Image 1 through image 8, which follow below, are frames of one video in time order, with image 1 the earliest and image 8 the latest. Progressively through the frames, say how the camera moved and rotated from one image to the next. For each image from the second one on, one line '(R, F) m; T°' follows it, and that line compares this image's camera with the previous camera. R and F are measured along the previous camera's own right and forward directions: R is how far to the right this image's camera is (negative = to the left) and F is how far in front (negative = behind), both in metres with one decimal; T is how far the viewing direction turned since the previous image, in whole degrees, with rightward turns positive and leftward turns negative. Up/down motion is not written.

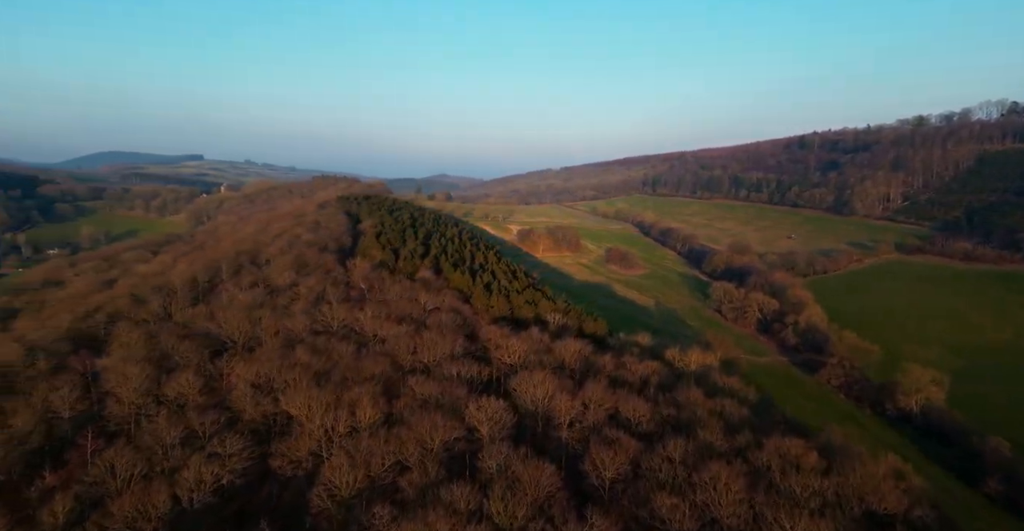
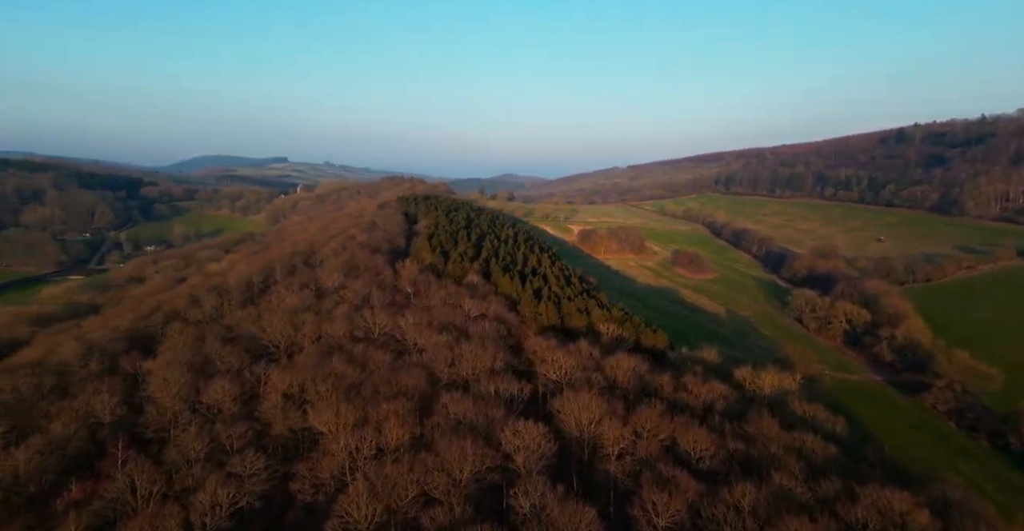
(+1.1, +2.9) m; -7°
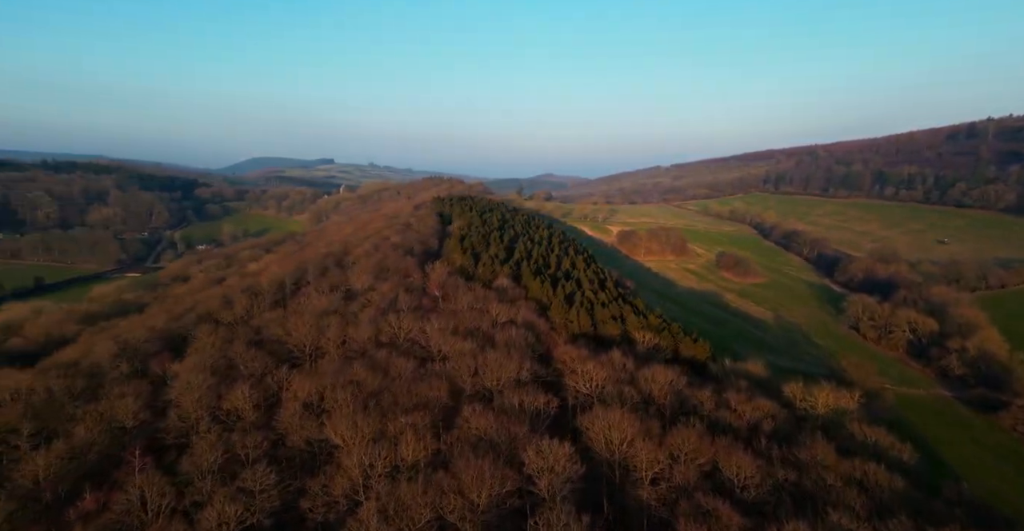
(+0.6, +1.8) m; -4°
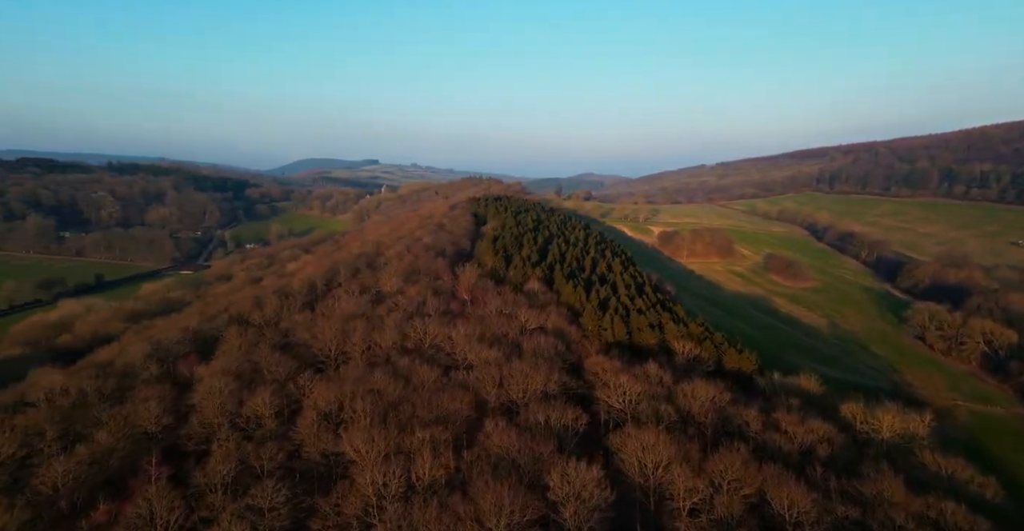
(+0.6, +1.7) m; -4°
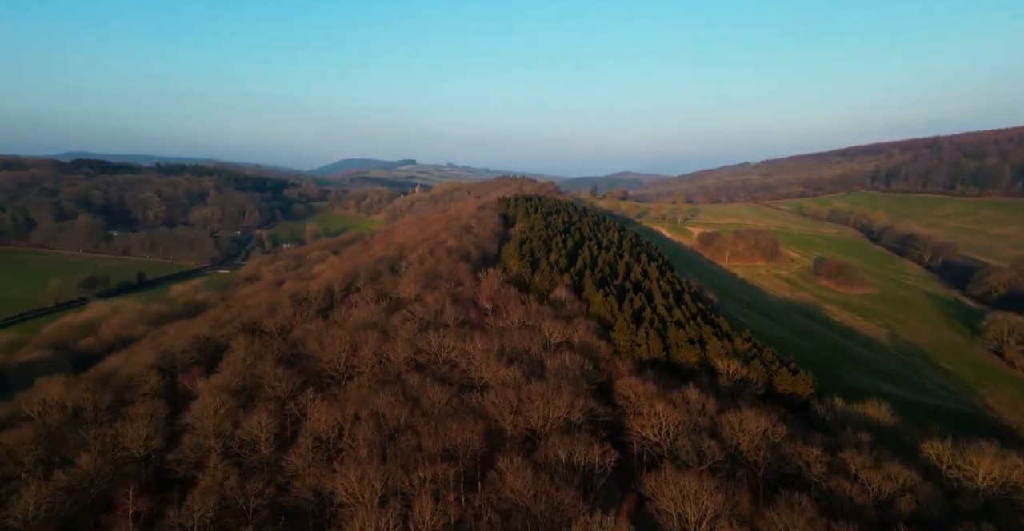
(+0.7, +3.2) m; -4°
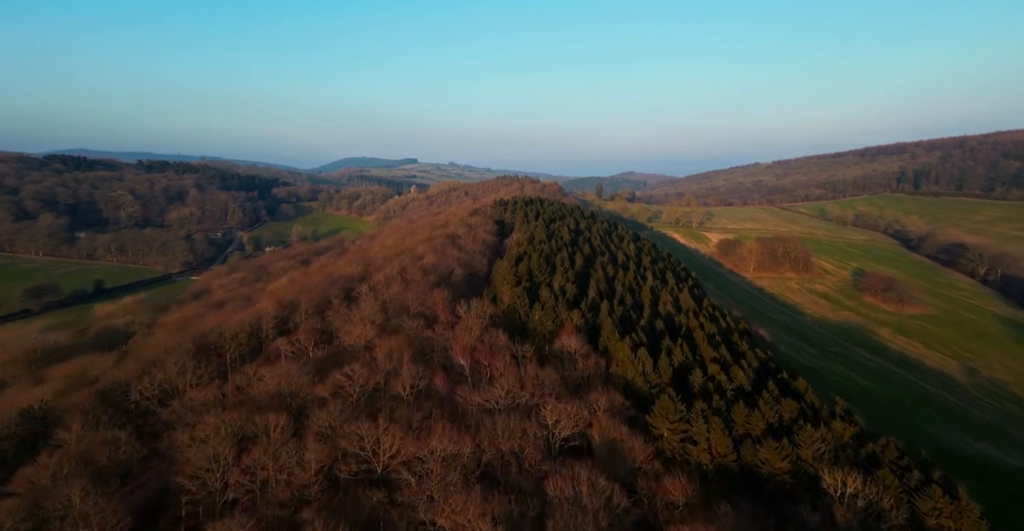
(+0.7, +12.1) m; 0°
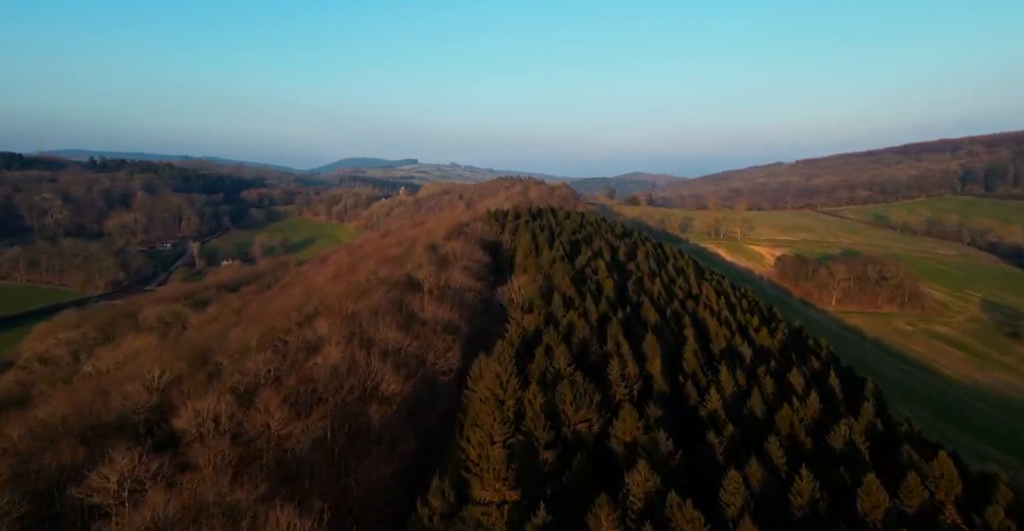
(+0.1, +25.2) m; 0°
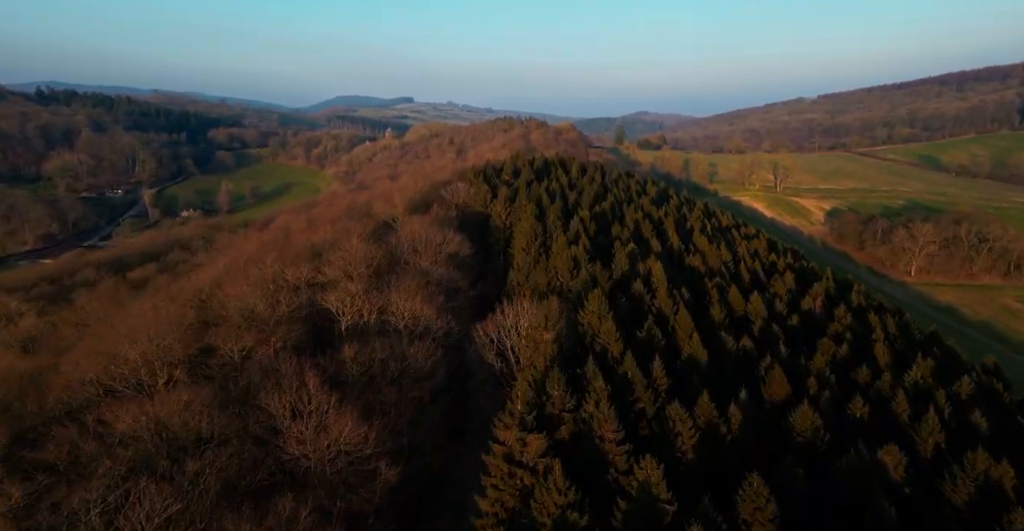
(+0.3, +15.9) m; 0°
